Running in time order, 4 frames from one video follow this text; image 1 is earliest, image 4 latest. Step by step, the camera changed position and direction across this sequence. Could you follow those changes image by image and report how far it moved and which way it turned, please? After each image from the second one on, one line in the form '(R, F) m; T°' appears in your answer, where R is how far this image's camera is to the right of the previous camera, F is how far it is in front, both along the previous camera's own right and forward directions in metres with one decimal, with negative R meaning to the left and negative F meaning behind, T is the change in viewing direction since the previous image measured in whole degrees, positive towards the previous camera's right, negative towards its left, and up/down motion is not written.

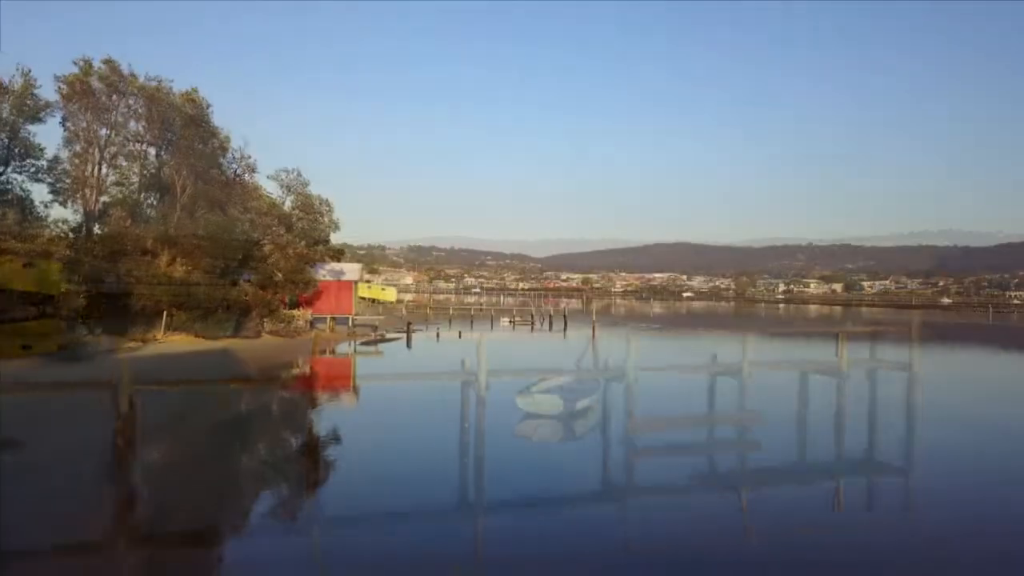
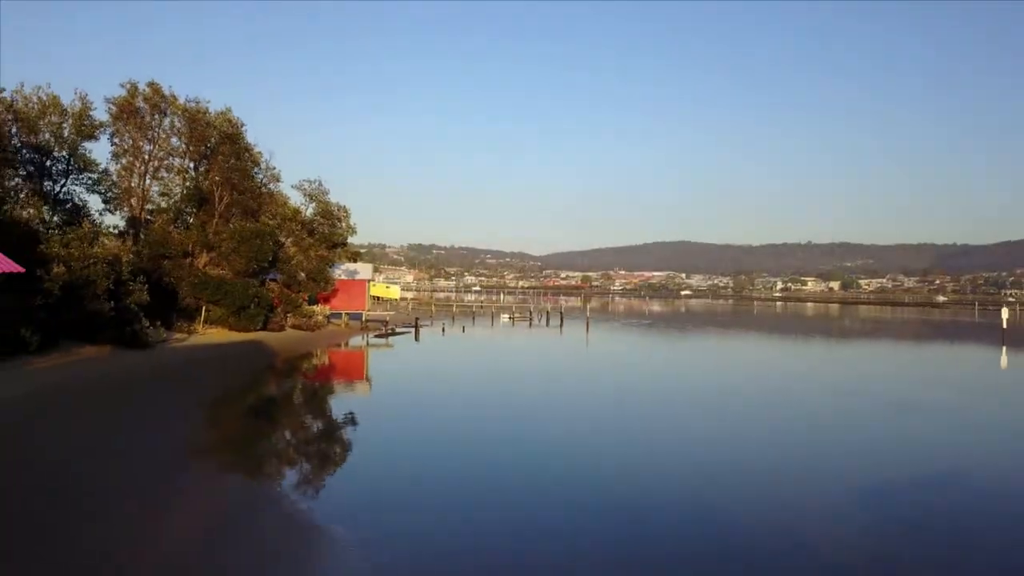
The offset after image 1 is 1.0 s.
(0.0, -1.5) m; 0°
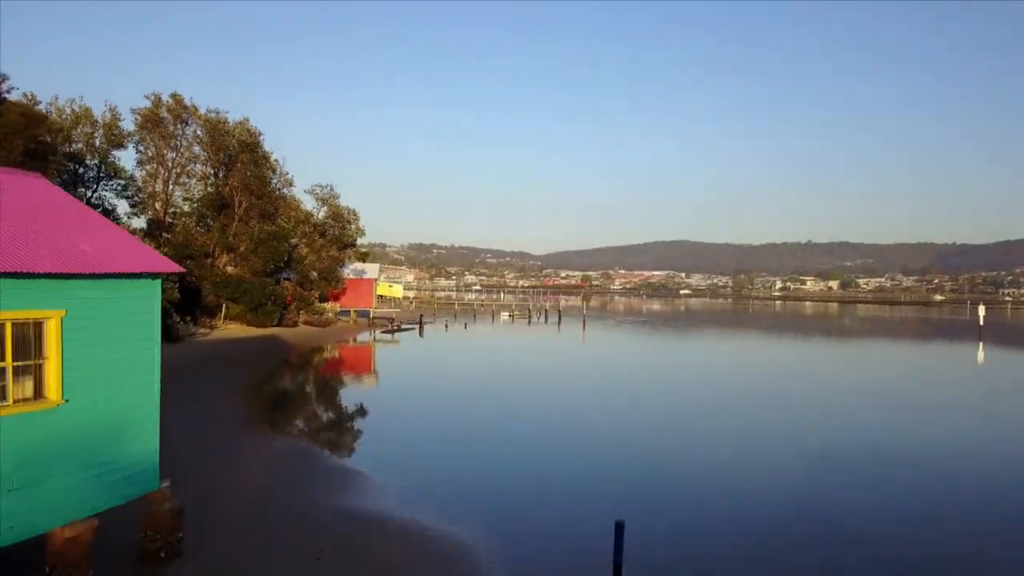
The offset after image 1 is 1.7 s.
(0.0, -1.0) m; 0°
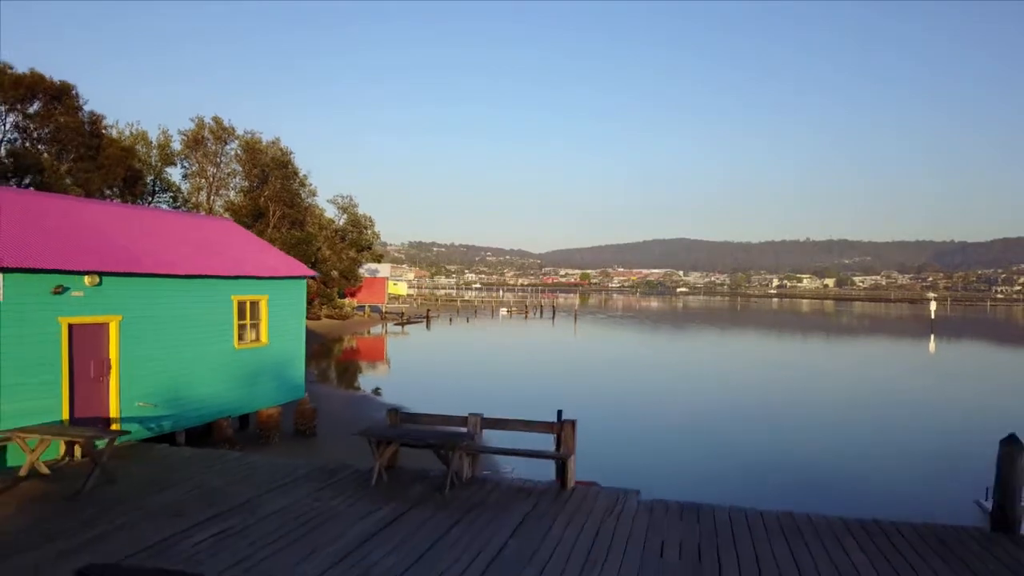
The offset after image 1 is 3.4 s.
(+0.1, -2.3) m; 0°
